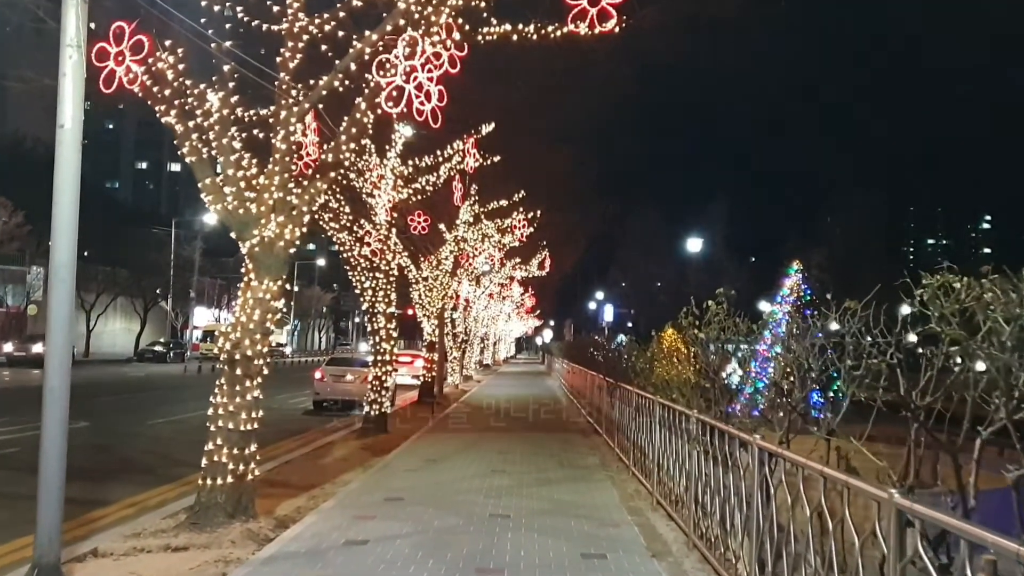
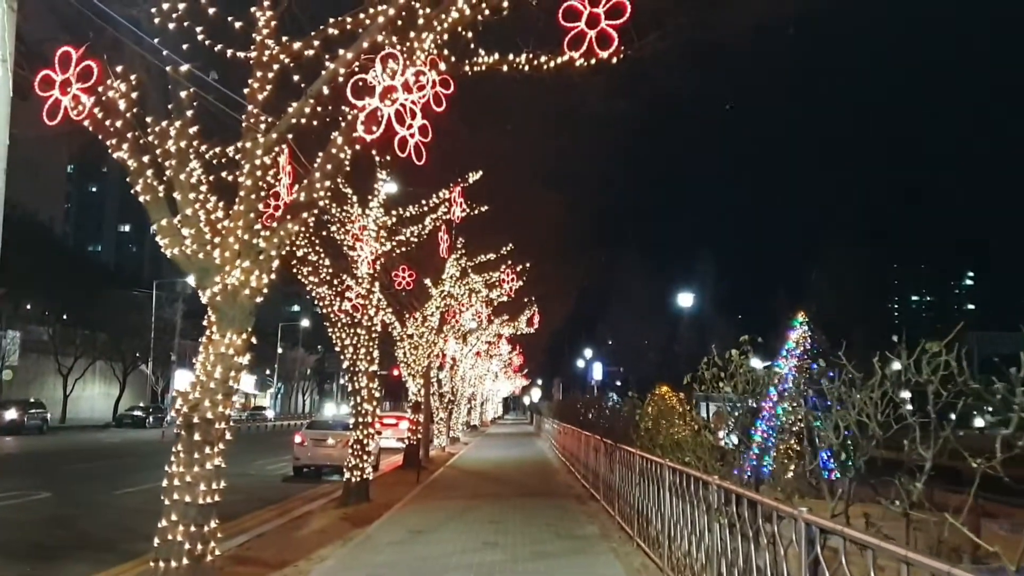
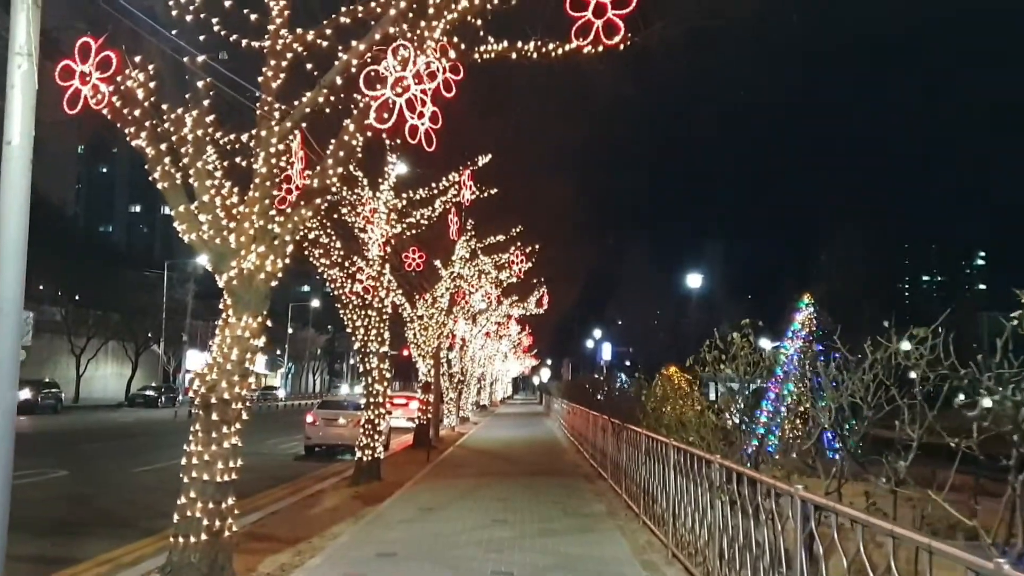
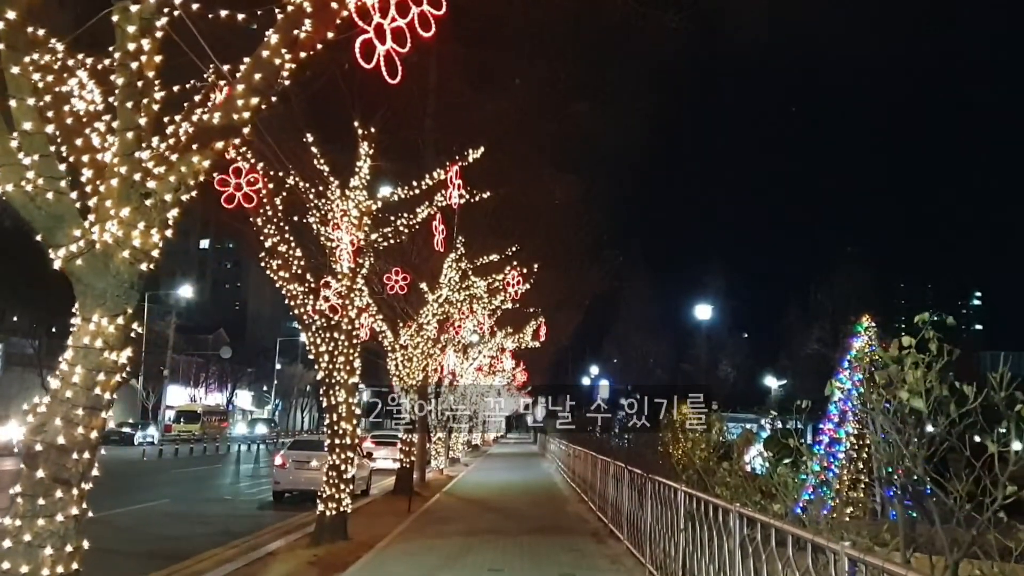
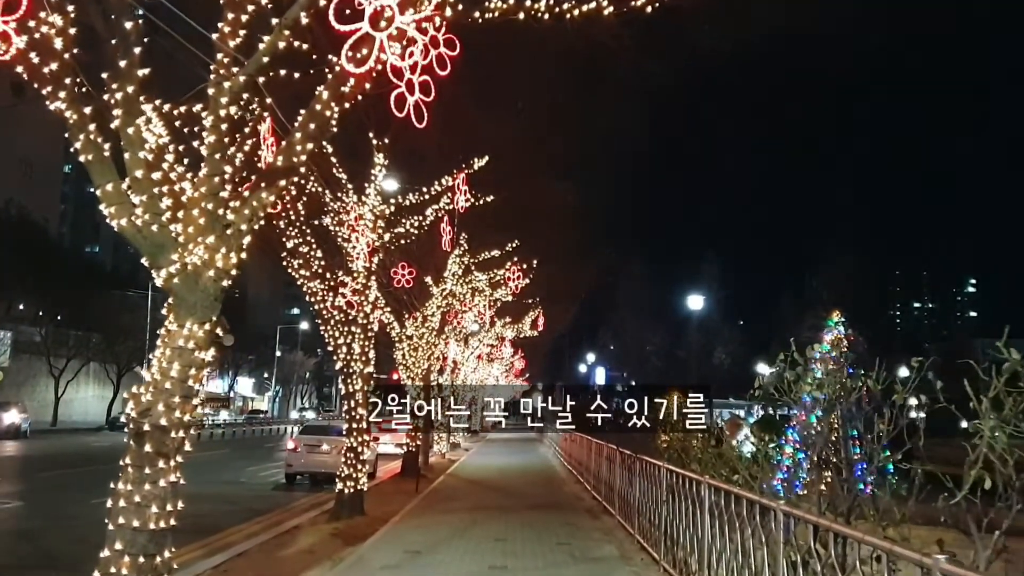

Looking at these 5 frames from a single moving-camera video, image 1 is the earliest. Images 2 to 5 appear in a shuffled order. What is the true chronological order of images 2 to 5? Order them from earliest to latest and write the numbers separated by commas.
3, 2, 5, 4
